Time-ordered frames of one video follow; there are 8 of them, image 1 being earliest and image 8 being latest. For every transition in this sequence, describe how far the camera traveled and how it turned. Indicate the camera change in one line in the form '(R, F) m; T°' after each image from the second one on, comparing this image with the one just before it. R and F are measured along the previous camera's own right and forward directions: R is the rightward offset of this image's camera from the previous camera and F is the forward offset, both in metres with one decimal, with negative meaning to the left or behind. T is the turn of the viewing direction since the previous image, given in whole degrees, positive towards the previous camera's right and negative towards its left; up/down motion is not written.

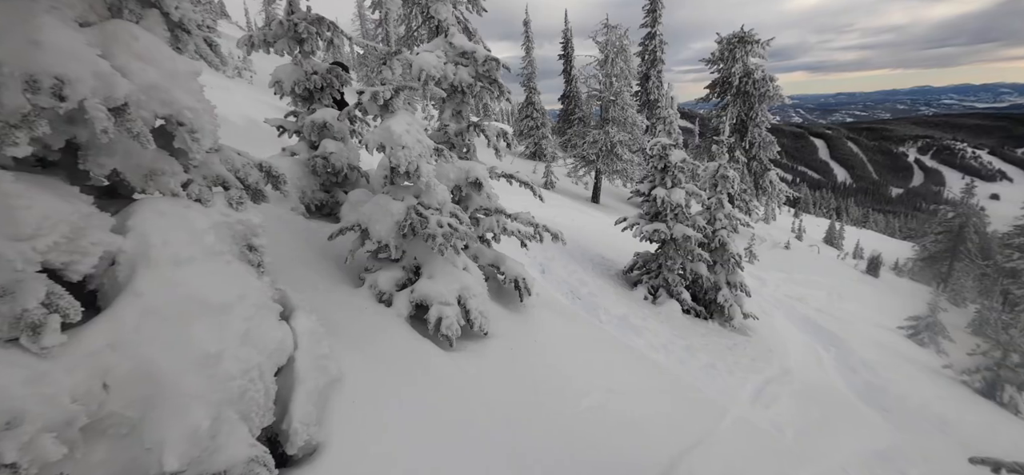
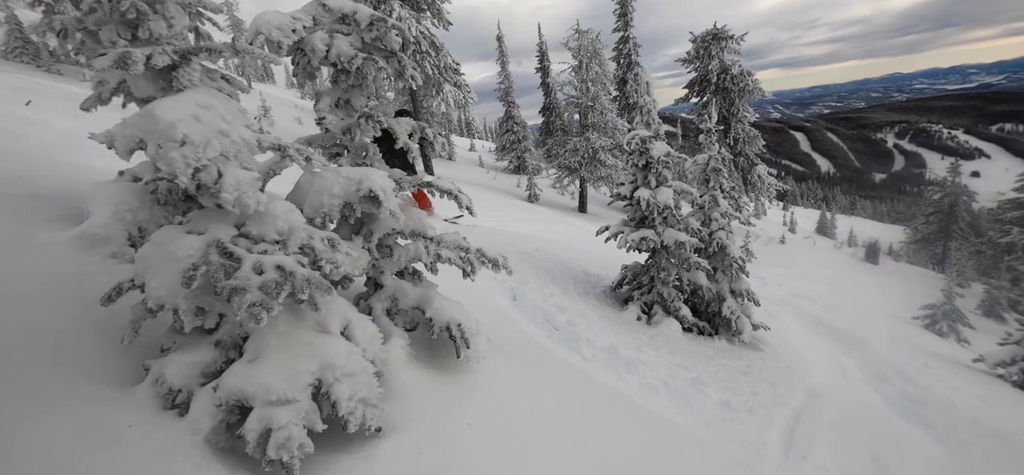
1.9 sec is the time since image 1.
(+0.8, +1.8) m; +1°
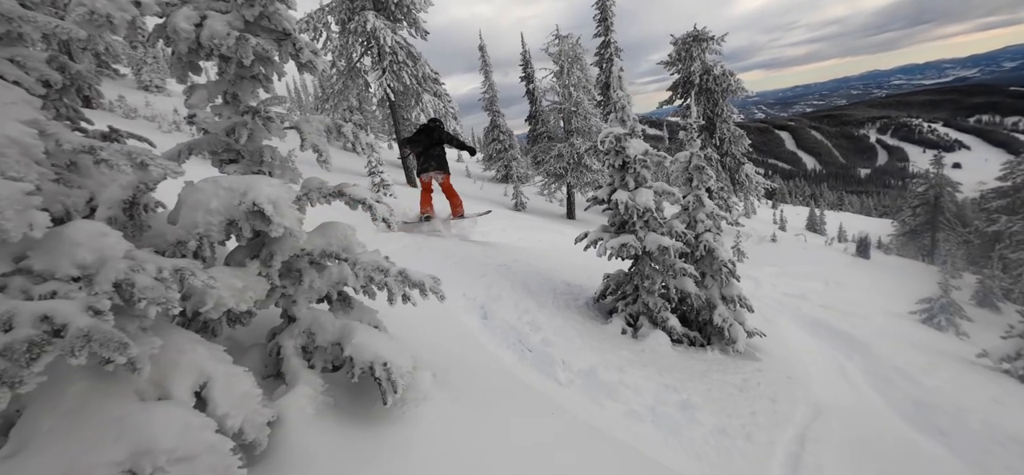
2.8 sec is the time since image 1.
(+0.5, +0.8) m; +1°
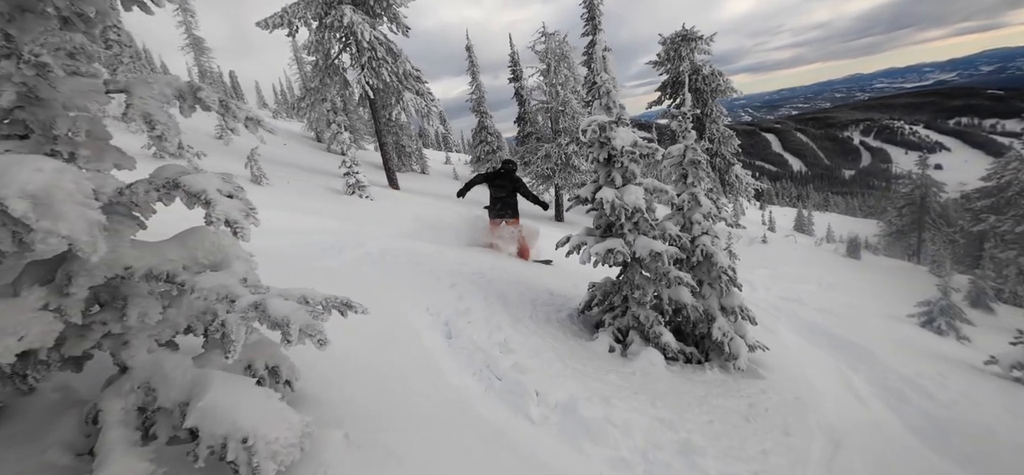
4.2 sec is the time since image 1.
(+0.4, +1.2) m; +1°
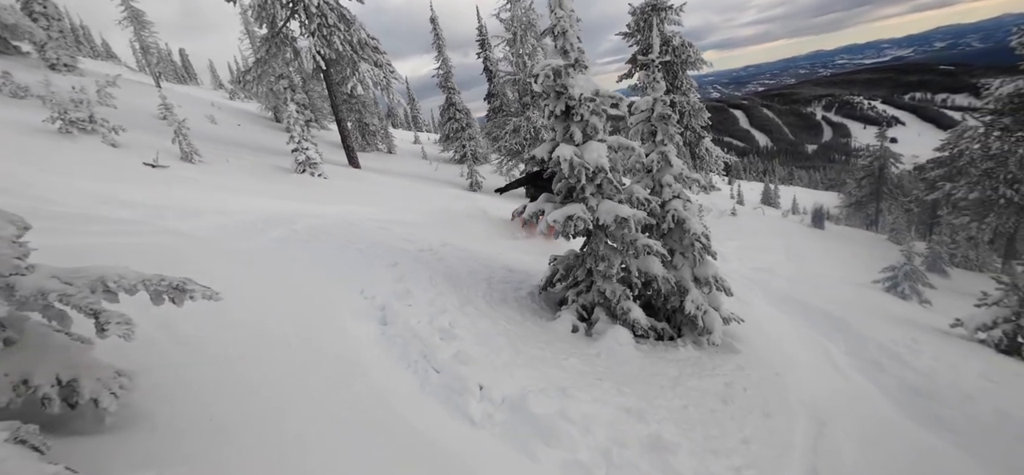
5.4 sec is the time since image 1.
(+0.5, +1.0) m; +3°
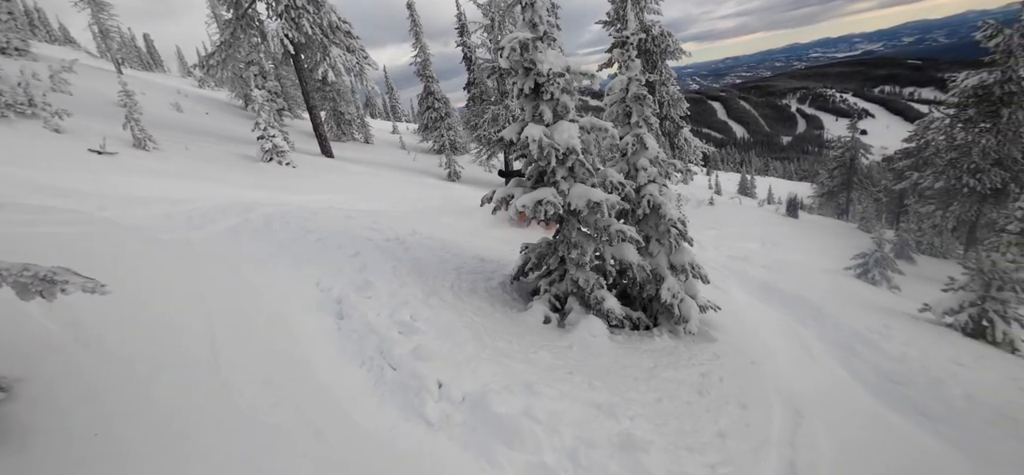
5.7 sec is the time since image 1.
(+0.2, +0.4) m; +2°
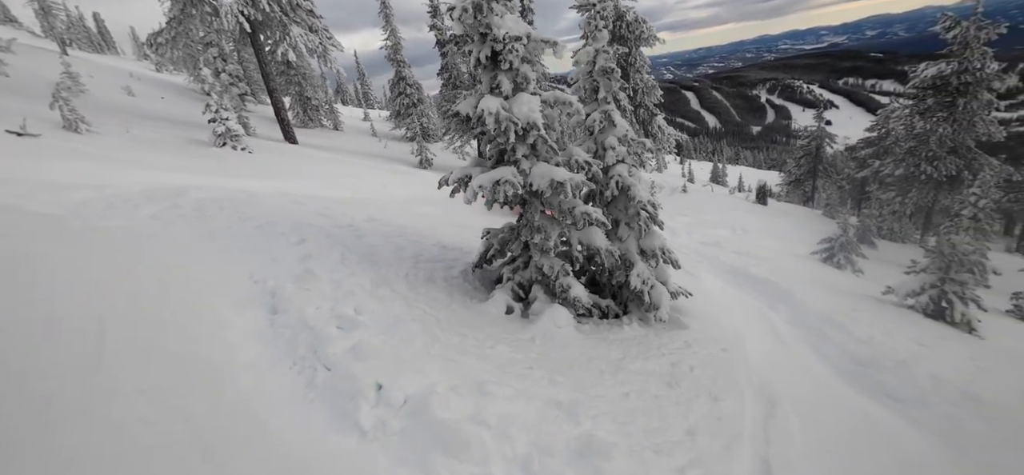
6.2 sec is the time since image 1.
(+0.3, +0.5) m; +3°
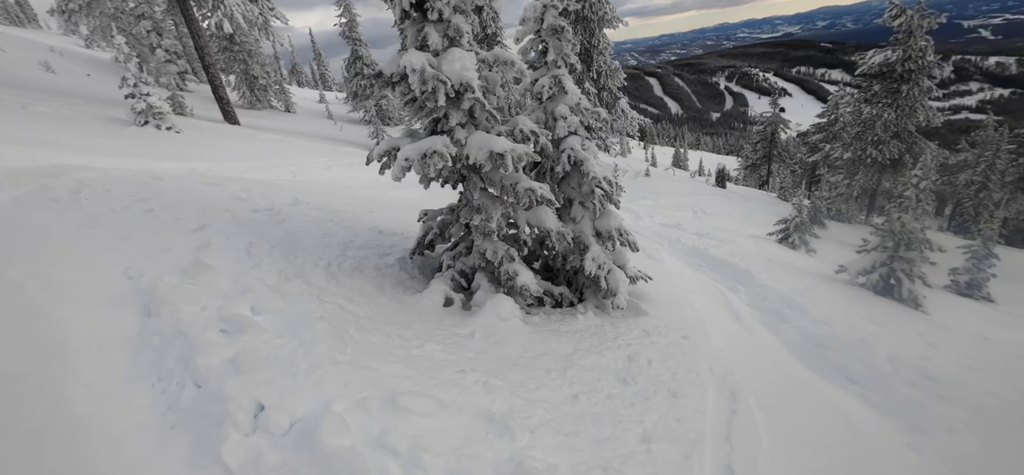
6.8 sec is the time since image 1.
(+0.4, +0.8) m; +4°
